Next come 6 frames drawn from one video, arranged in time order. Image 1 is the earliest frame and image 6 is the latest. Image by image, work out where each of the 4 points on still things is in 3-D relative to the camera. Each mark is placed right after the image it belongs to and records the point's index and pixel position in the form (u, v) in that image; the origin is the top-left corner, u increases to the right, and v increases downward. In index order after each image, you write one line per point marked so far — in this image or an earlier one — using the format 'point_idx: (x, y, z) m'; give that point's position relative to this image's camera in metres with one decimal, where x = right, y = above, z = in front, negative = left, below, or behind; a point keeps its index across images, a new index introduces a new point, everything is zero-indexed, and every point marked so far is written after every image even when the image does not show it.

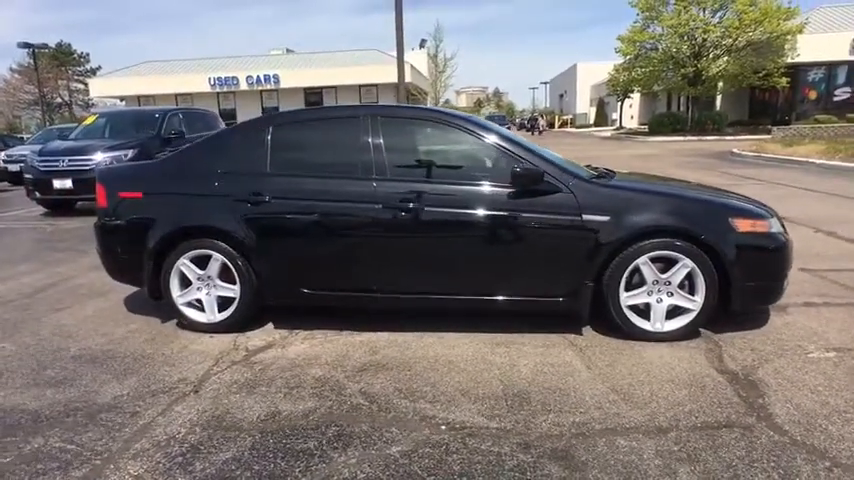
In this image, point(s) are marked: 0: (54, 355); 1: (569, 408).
0: (-2.5, -0.8, +4.1) m
1: (+0.8, -0.9, +3.2) m
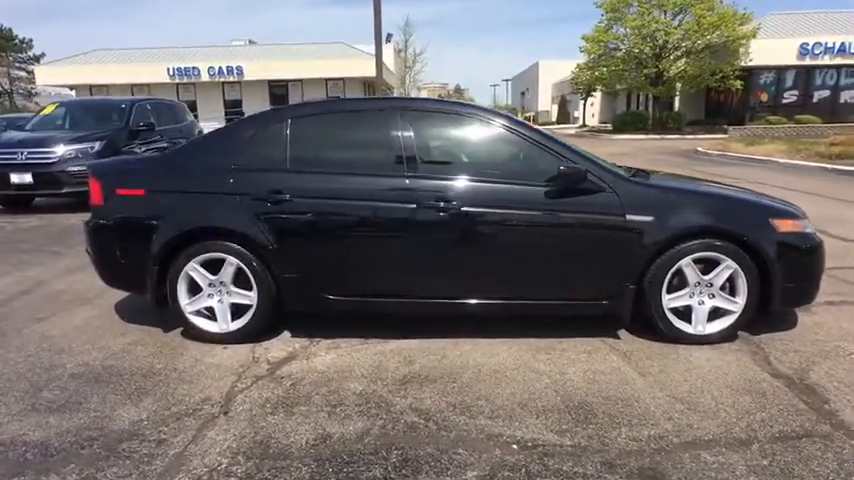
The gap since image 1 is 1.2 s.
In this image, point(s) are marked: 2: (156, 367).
0: (-2.3, -0.8, +3.6) m
1: (+1.1, -0.9, +3.0) m
2: (-1.7, -0.8, +3.7) m
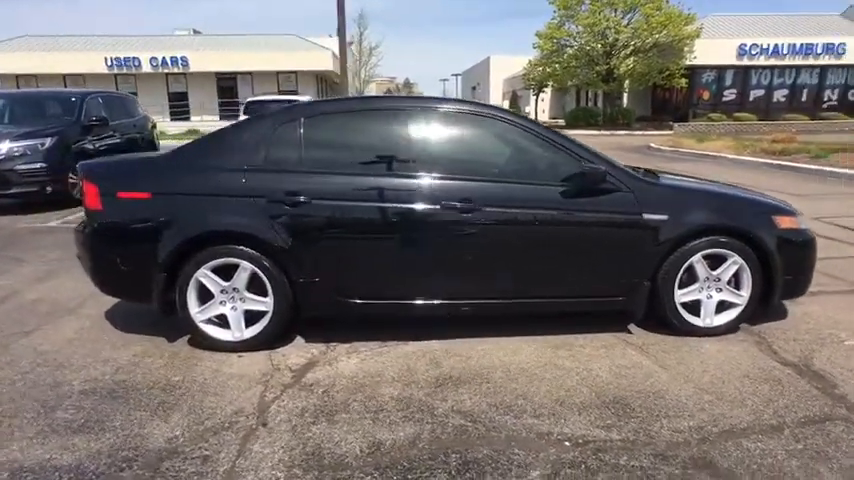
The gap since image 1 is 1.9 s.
0: (-2.1, -0.9, +3.4) m
1: (+1.3, -0.9, +3.1) m
2: (-1.5, -0.8, +3.6) m
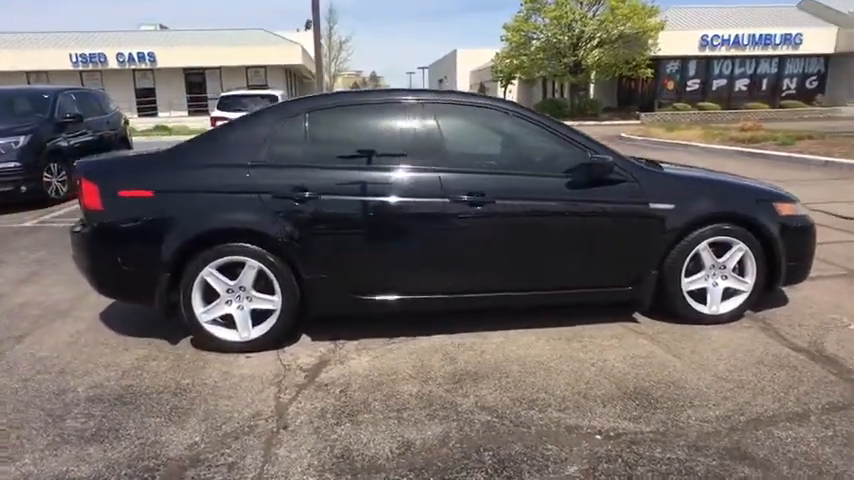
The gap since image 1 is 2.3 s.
0: (-2.0, -0.9, +3.2) m
1: (+1.4, -0.8, +3.1) m
2: (-1.4, -0.8, +3.4) m
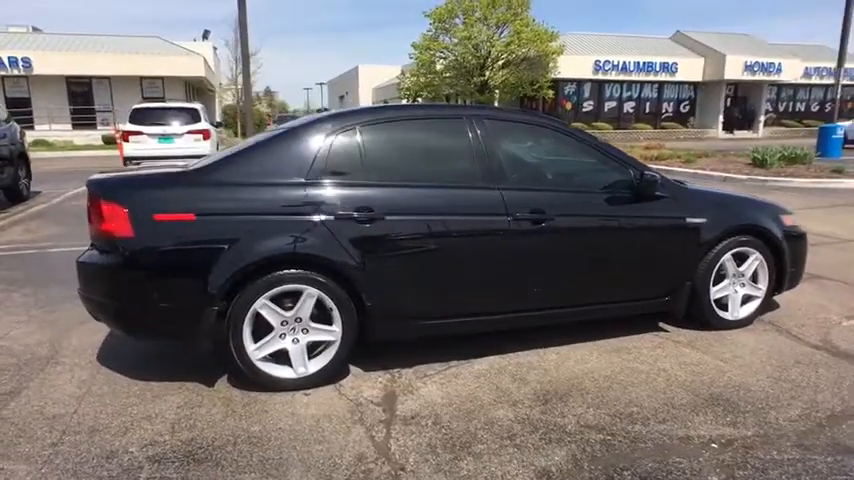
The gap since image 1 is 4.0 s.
0: (-1.4, -1.0, +2.7) m
1: (+1.9, -0.9, +3.3) m
2: (-0.9, -1.0, +3.0) m
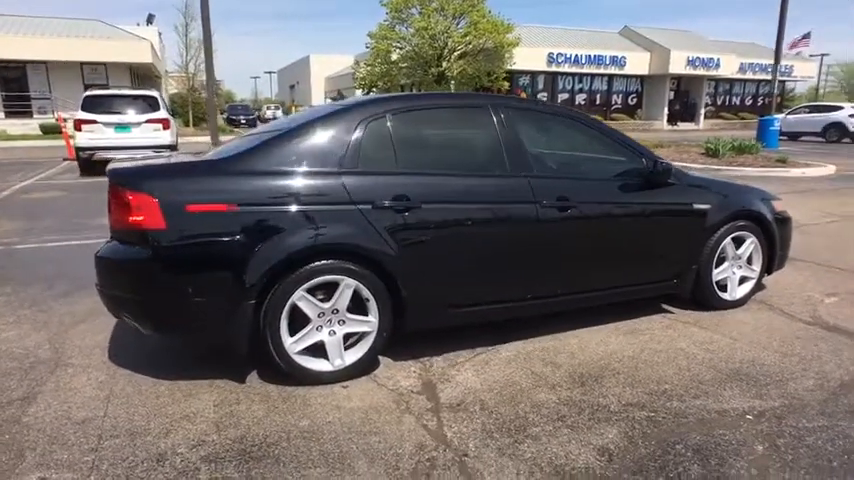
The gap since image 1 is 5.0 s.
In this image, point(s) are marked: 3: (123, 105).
0: (-1.1, -1.0, +2.6) m
1: (+2.1, -0.8, +3.5) m
2: (-0.6, -0.9, +3.0) m
3: (-5.6, +2.5, +11.0) m
